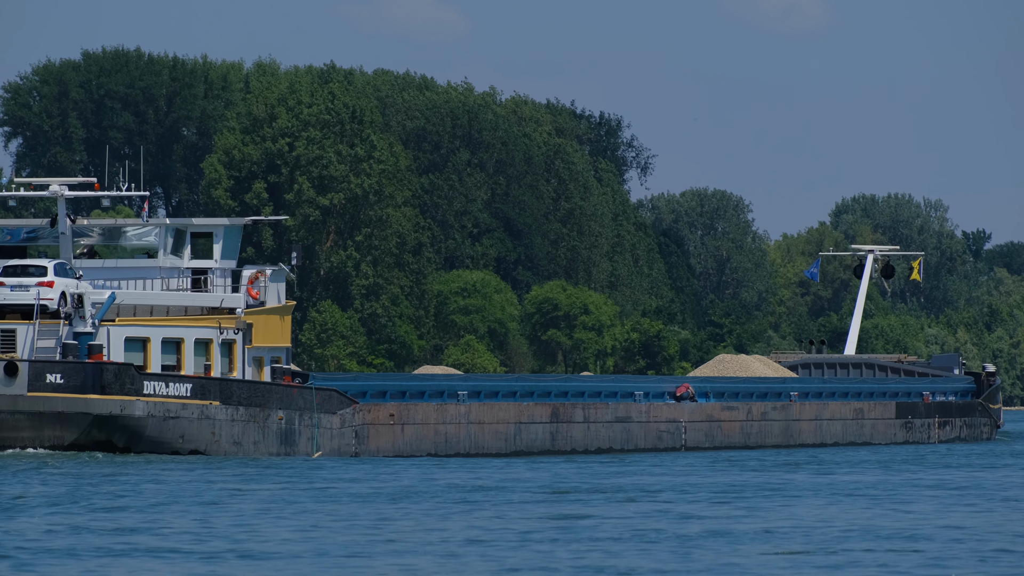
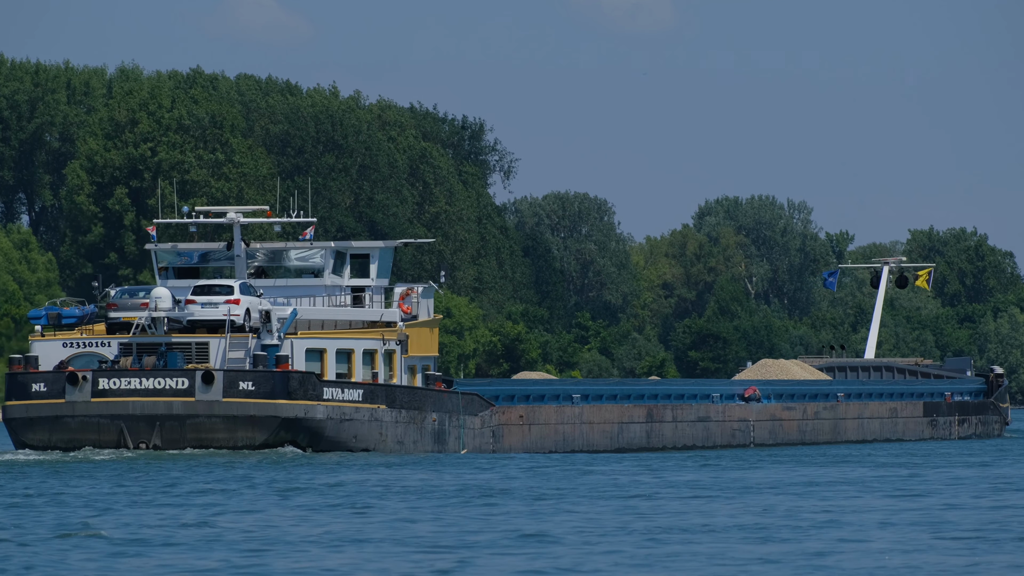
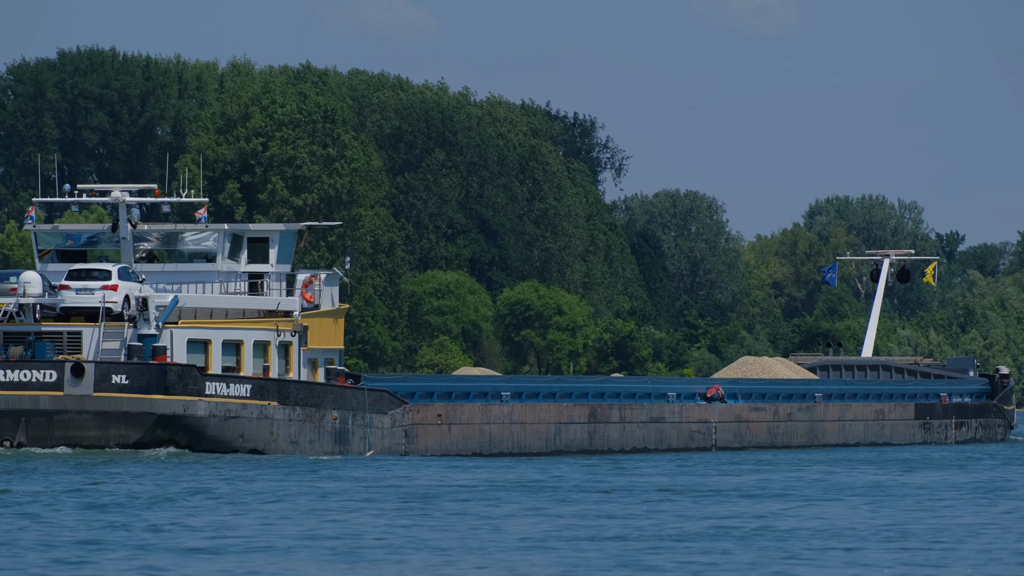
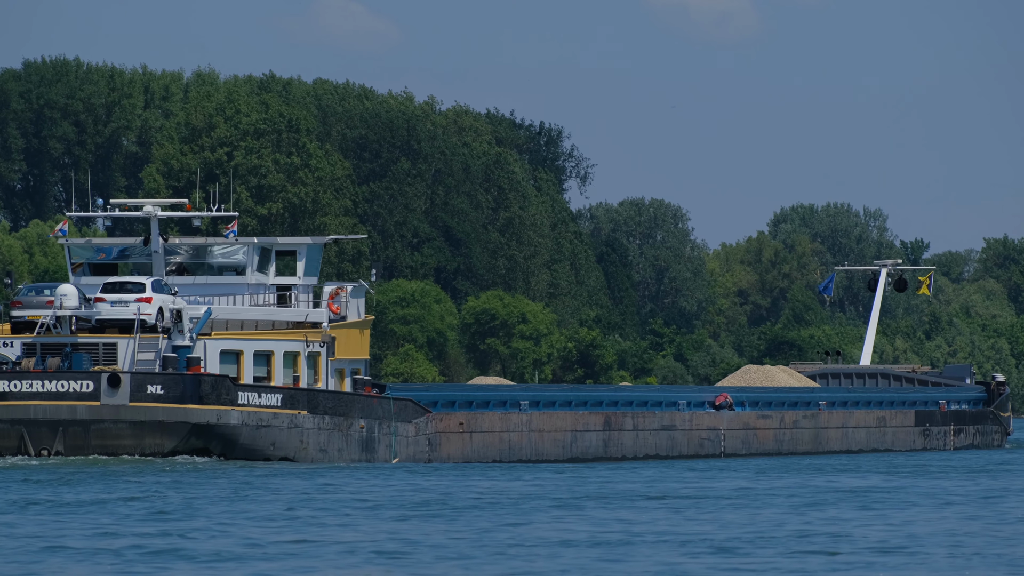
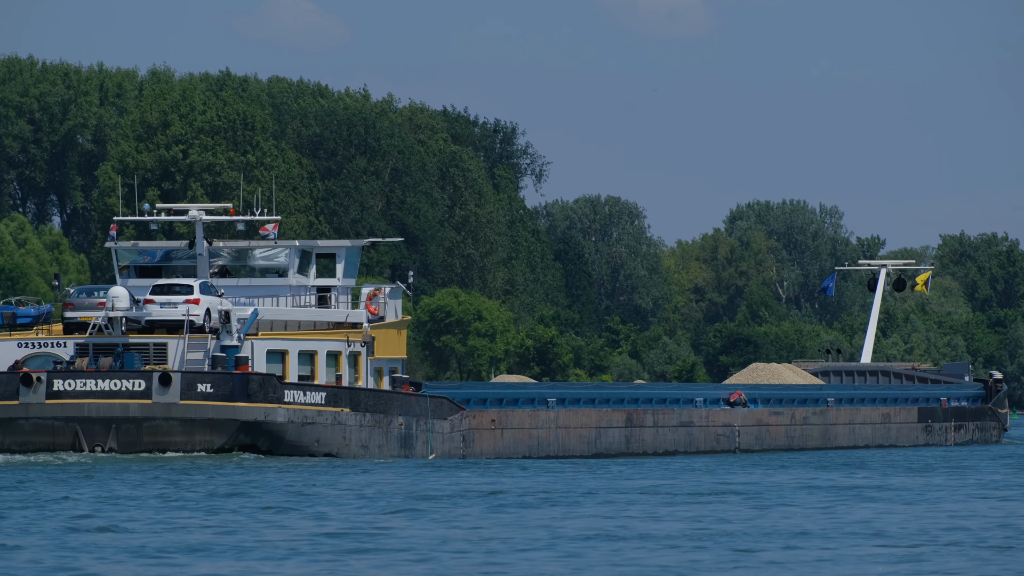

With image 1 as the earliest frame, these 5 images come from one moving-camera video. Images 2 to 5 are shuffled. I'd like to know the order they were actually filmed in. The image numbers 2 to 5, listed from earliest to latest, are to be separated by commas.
3, 4, 5, 2
